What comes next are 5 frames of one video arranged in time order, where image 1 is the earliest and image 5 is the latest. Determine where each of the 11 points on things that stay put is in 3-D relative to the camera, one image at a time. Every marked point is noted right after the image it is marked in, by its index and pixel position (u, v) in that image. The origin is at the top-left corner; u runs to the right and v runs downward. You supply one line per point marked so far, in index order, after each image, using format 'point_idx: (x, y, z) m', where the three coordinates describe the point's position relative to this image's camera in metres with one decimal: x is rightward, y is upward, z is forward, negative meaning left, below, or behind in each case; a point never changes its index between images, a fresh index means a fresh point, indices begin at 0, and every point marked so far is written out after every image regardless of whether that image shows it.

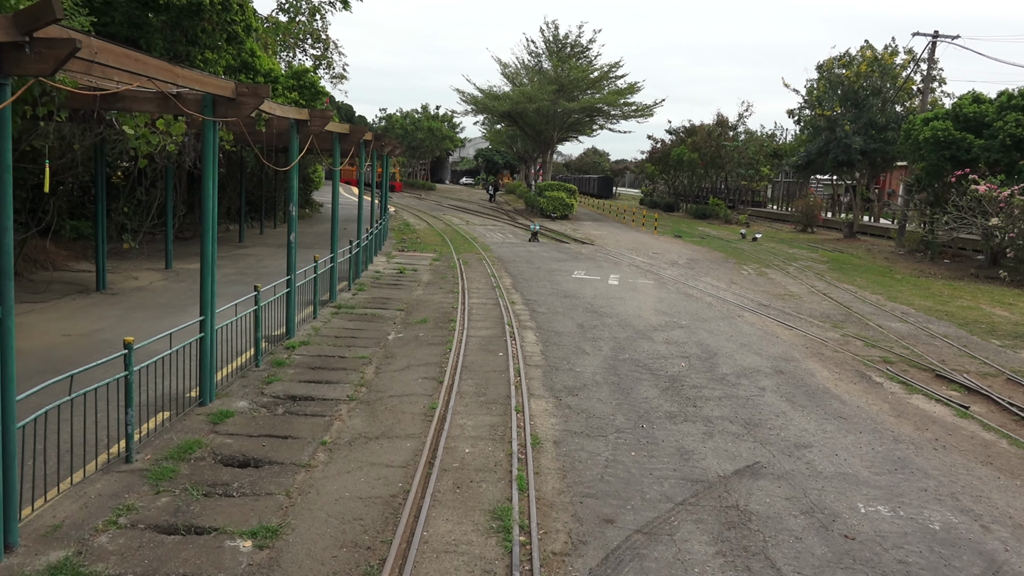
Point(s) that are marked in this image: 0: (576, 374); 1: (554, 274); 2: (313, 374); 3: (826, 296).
0: (+0.8, -1.1, +9.9) m
1: (+1.1, +0.3, +20.0) m
2: (-2.4, -1.1, +9.6) m
3: (+7.8, -0.2, +19.3) m
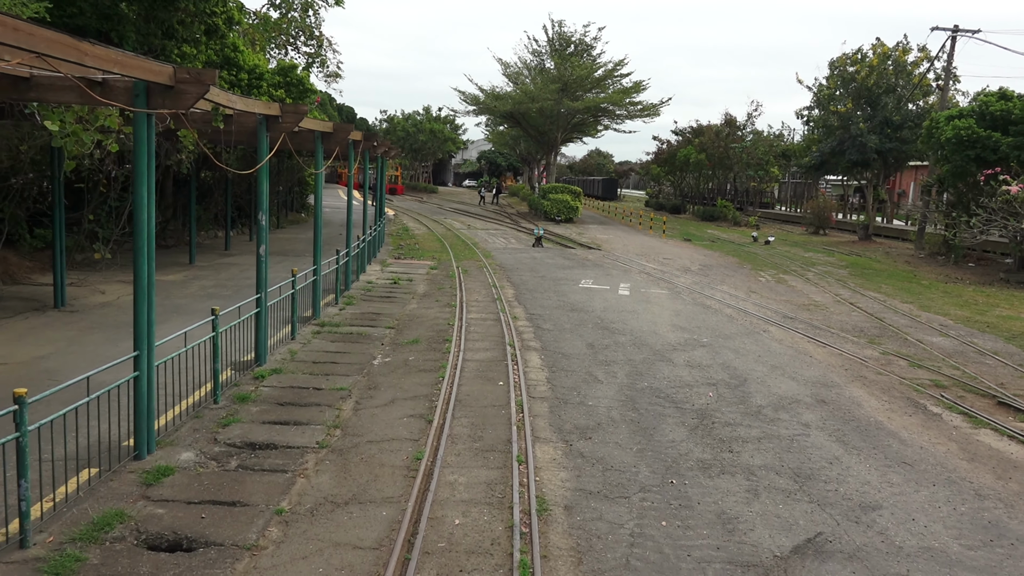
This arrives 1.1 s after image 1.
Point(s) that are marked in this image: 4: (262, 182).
0: (+0.8, -1.3, +8.5) m
1: (+1.1, +0.1, +18.6) m
2: (-2.4, -1.3, +8.2) m
3: (+7.9, -0.4, +17.9) m
4: (-3.1, +1.3, +9.6) m
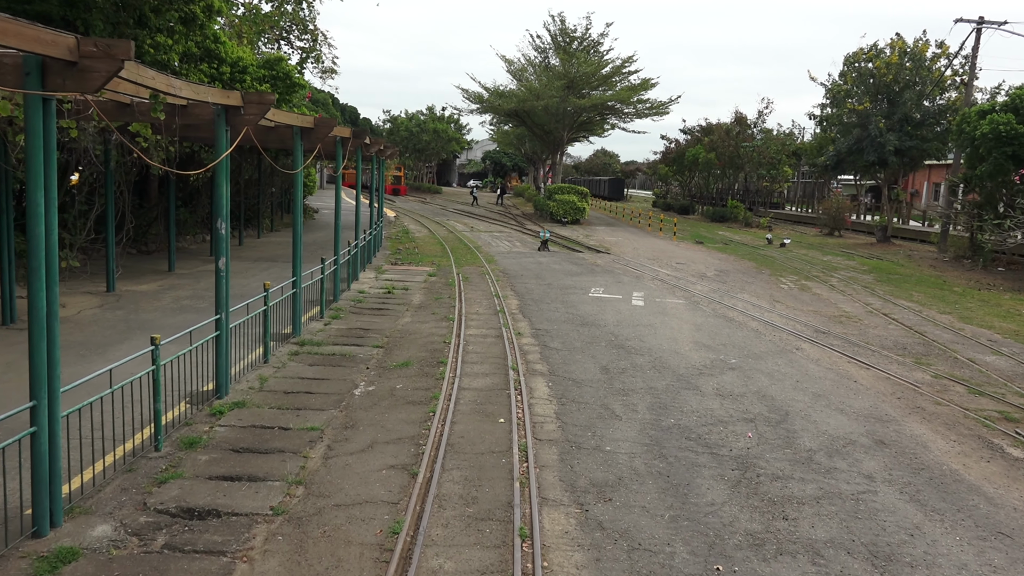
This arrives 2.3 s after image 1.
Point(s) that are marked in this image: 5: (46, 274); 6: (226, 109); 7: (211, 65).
0: (+0.9, -1.5, +7.1) m
1: (+1.2, -0.1, +17.1) m
2: (-2.4, -1.5, +6.8) m
3: (+7.9, -0.6, +16.4) m
4: (-3.1, +1.1, +8.2) m
5: (-3.1, +0.1, +5.1) m
6: (-3.0, +1.9, +8.1) m
7: (-6.9, +5.1, +17.7) m
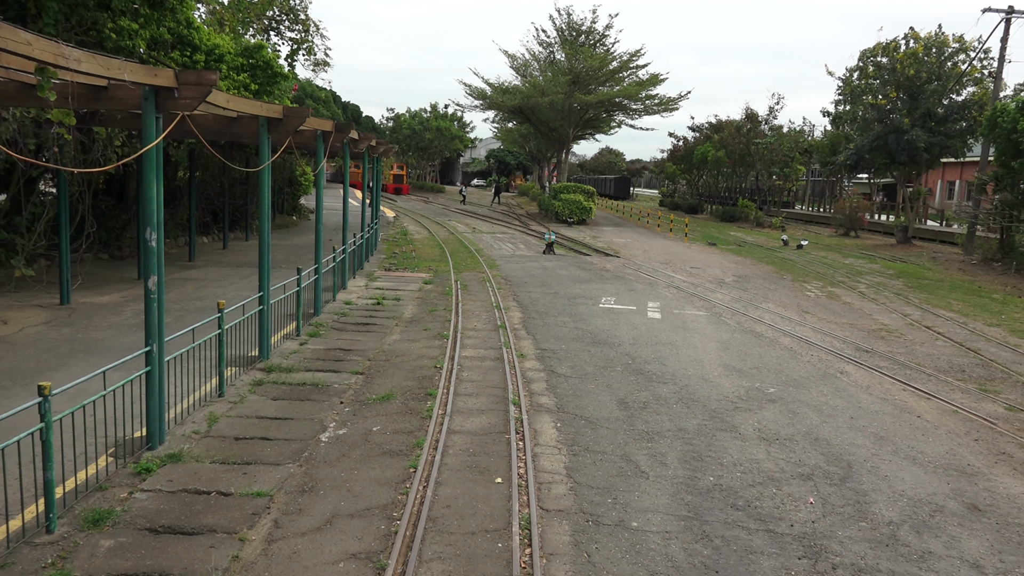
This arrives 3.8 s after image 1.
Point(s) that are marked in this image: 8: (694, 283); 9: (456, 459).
0: (+0.9, -1.7, +5.5) m
1: (+1.3, -0.3, +15.5) m
2: (-2.4, -1.7, +5.2) m
3: (+8.0, -0.8, +14.7) m
4: (-3.1, +0.9, +6.6) m
5: (-3.1, -0.1, +3.6) m
6: (-3.0, +1.7, +6.6) m
7: (-6.8, +4.9, +16.1) m
8: (+4.7, +0.1, +19.9) m
9: (-0.5, -1.5, +6.9) m
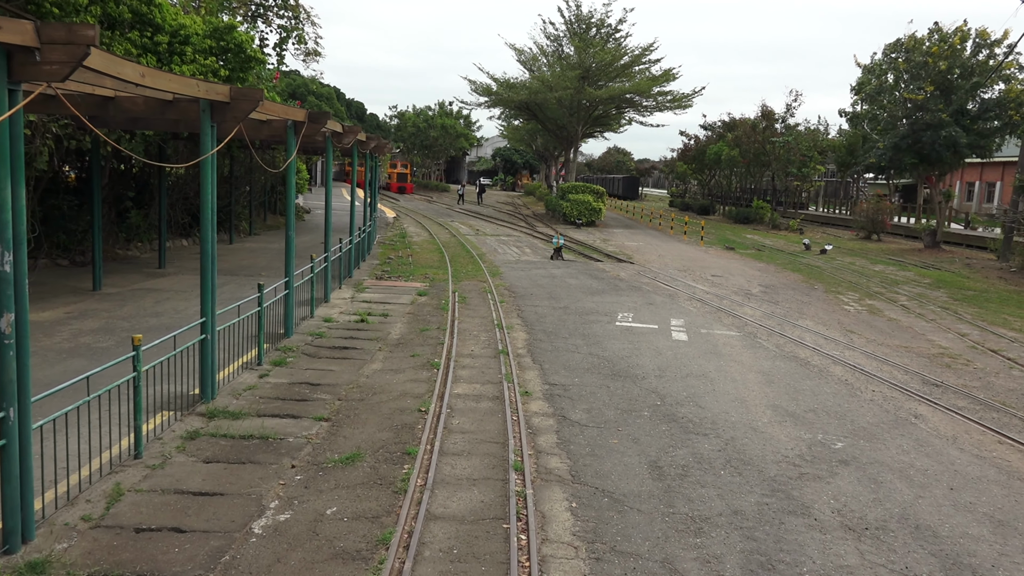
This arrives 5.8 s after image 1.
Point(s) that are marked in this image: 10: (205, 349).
0: (+0.8, -2.0, +3.5) m
1: (+1.4, -0.6, +13.6) m
2: (-2.4, -2.0, +3.2) m
3: (+8.0, -1.1, +12.7) m
4: (-3.1, +0.6, +4.7) m
5: (-3.1, -0.4, +1.6) m
6: (-3.0, +1.4, +4.6) m
7: (-6.7, +4.7, +14.2) m
8: (+4.8, -0.2, +18.0) m
9: (-0.5, -1.8, +5.0) m
10: (-3.1, -0.6, +8.0) m
